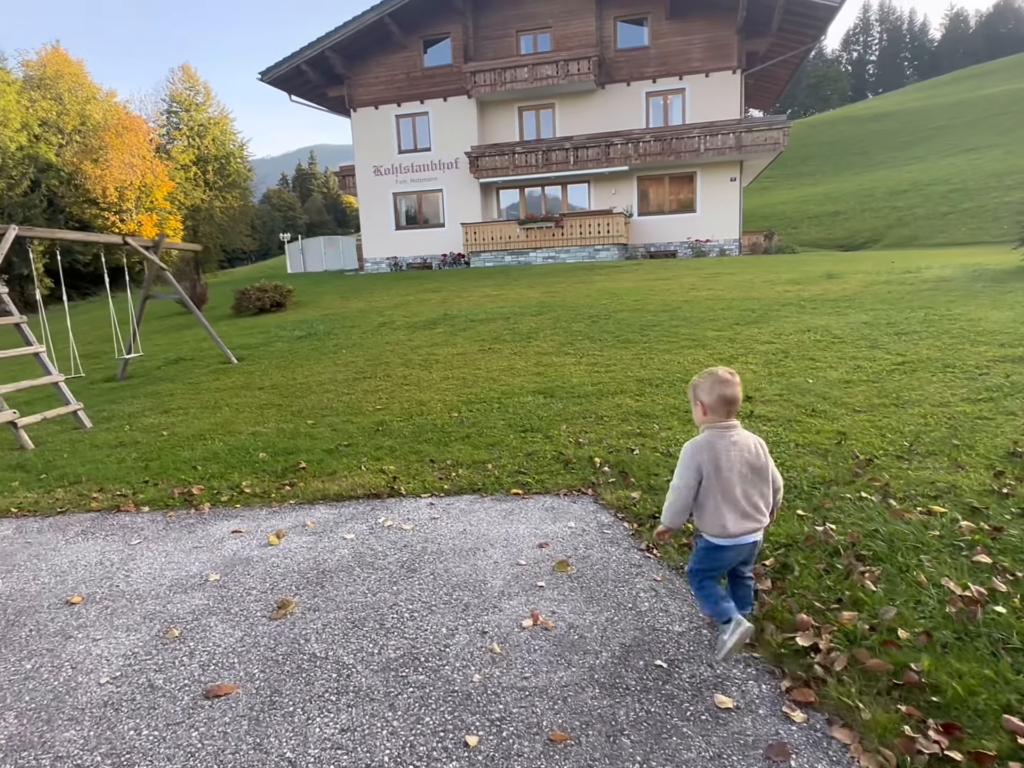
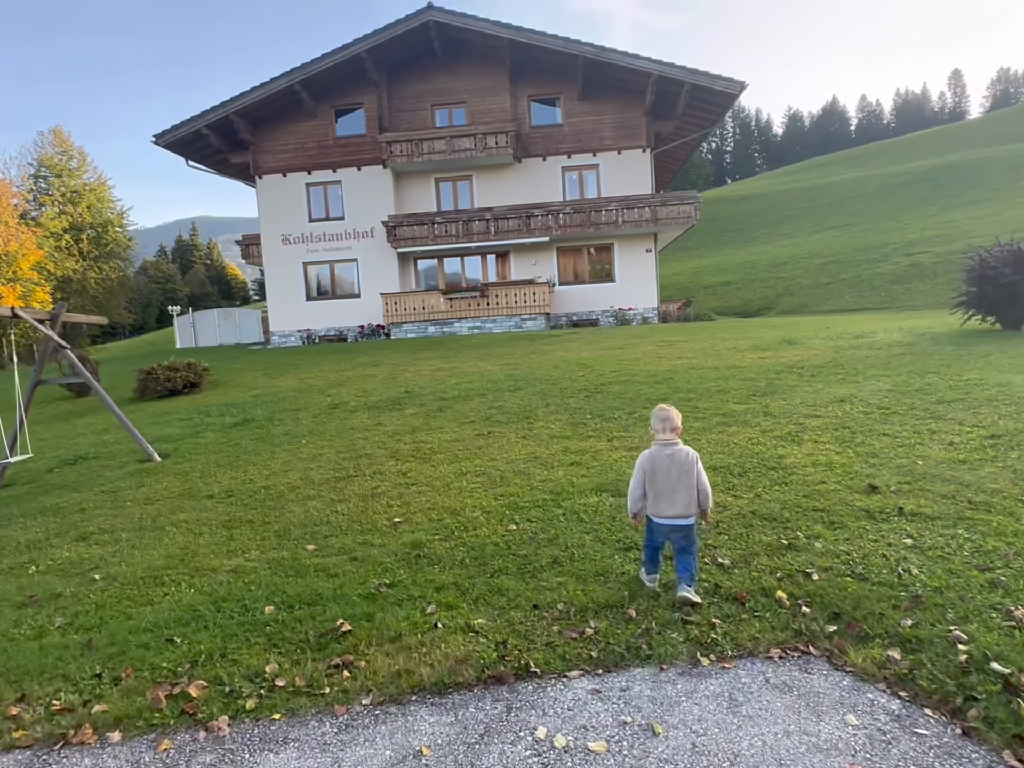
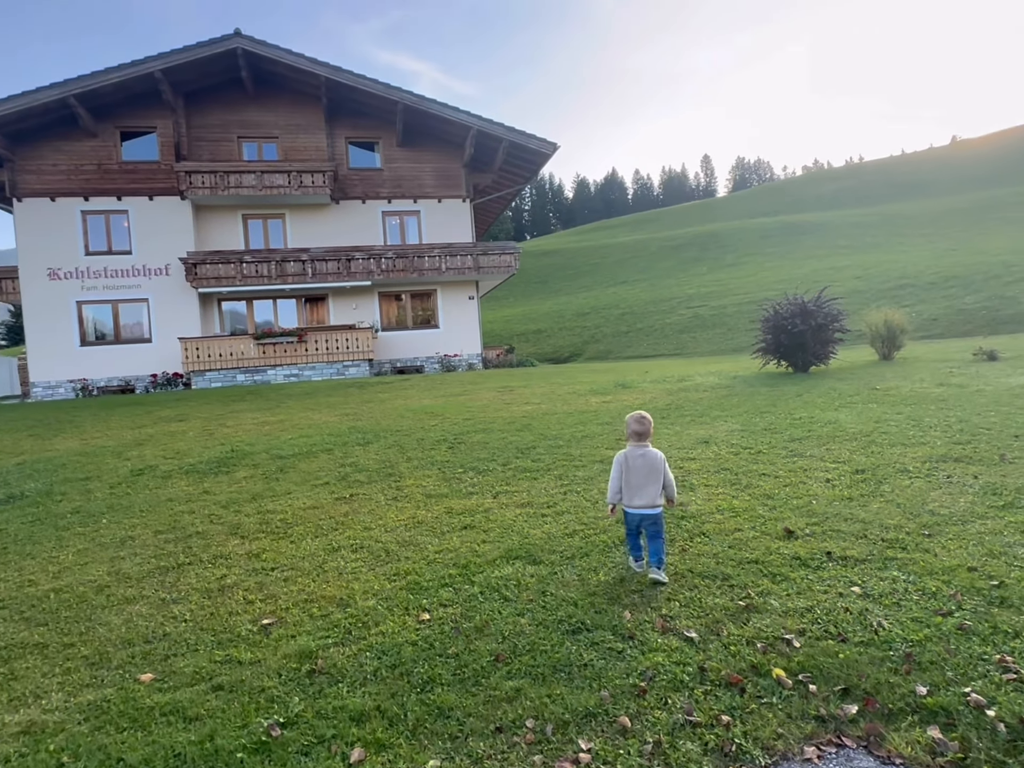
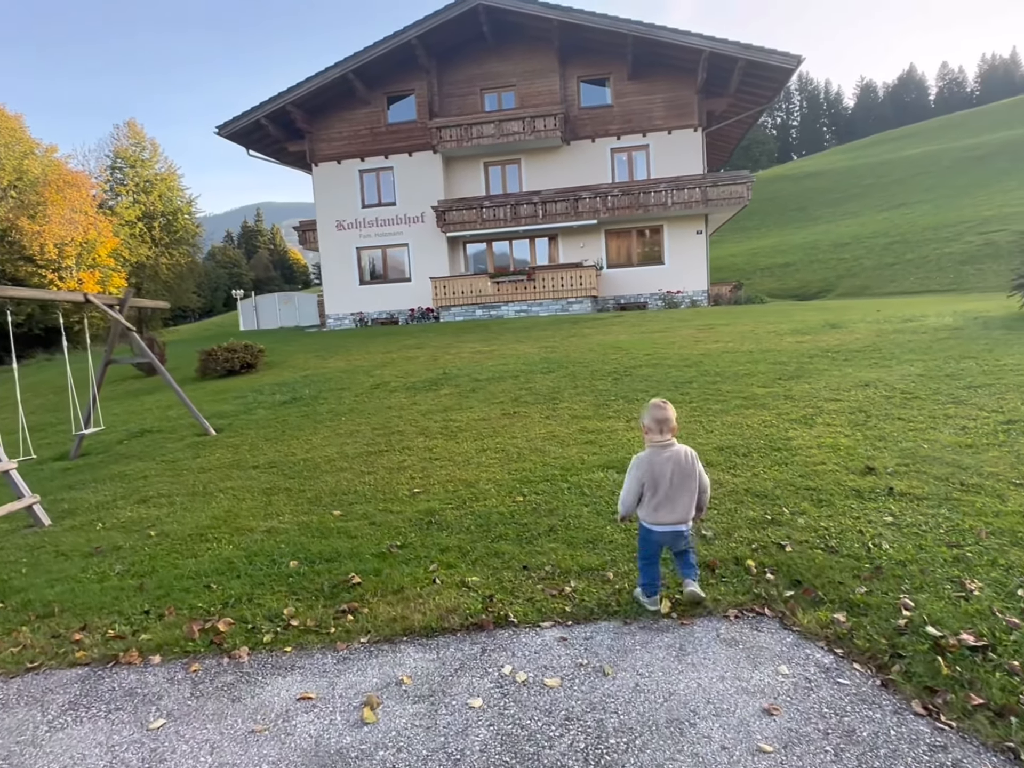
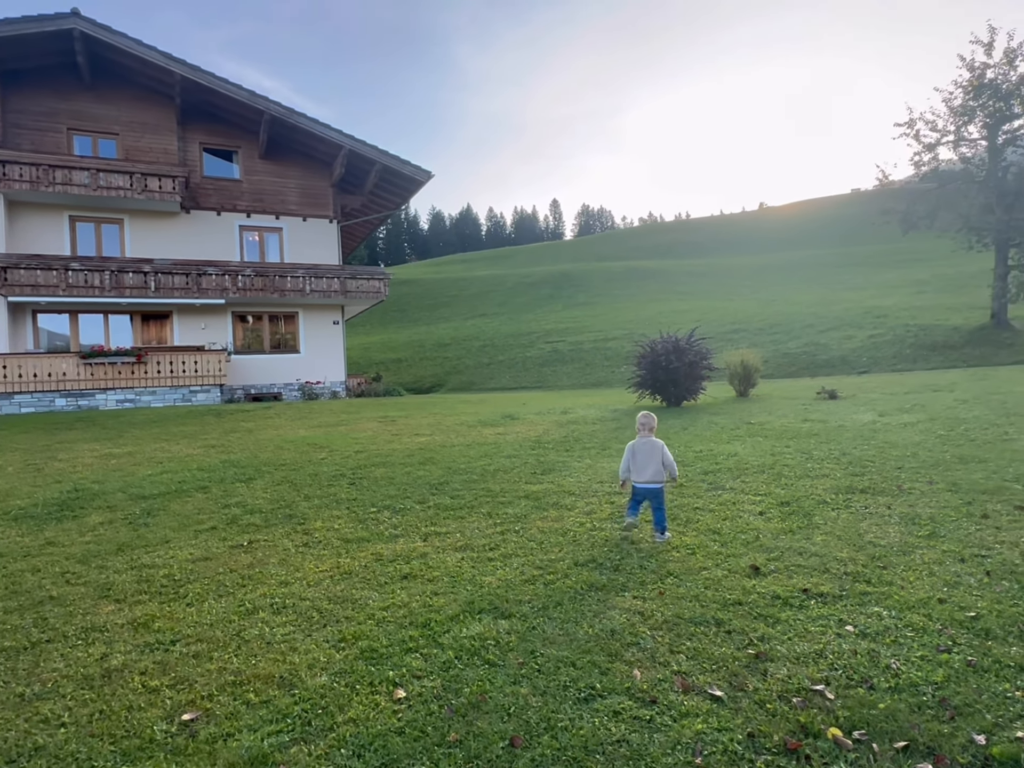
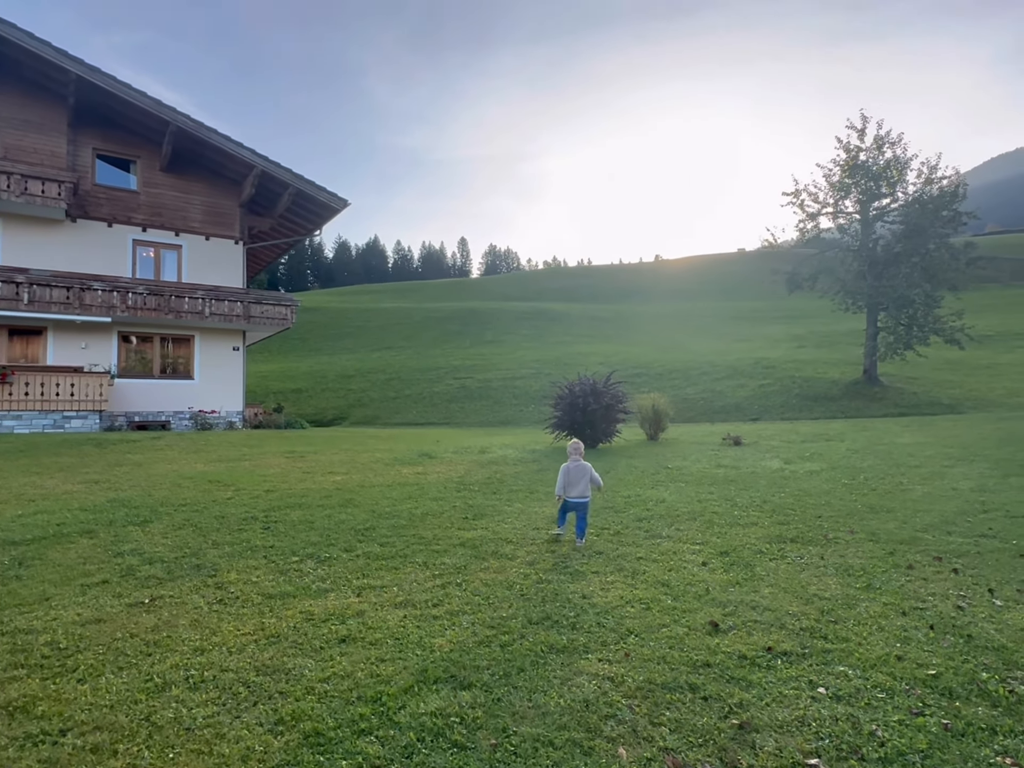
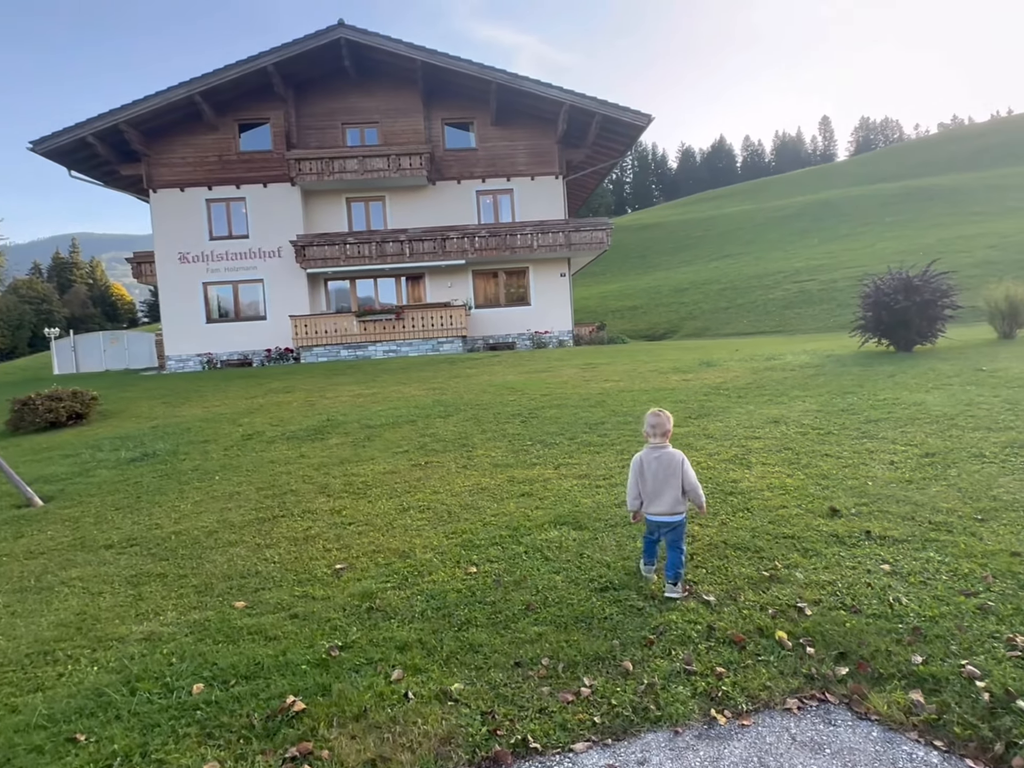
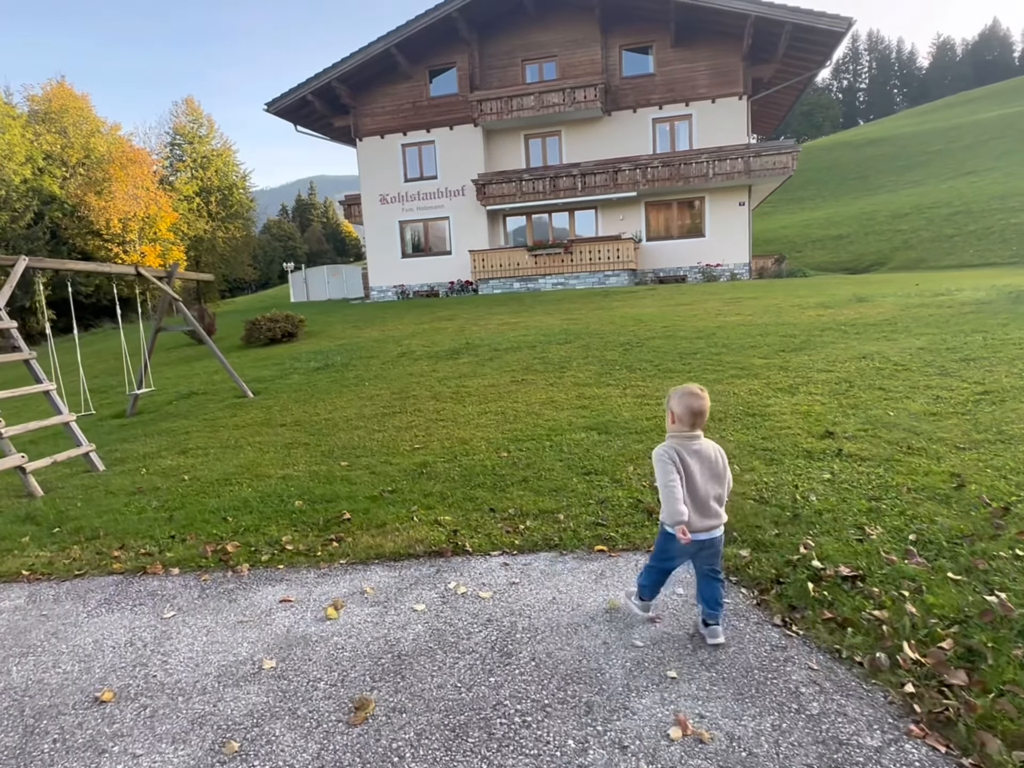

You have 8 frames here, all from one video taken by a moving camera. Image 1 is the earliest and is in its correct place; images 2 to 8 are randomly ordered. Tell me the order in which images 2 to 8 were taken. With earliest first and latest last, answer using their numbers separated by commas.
8, 4, 2, 7, 3, 5, 6
